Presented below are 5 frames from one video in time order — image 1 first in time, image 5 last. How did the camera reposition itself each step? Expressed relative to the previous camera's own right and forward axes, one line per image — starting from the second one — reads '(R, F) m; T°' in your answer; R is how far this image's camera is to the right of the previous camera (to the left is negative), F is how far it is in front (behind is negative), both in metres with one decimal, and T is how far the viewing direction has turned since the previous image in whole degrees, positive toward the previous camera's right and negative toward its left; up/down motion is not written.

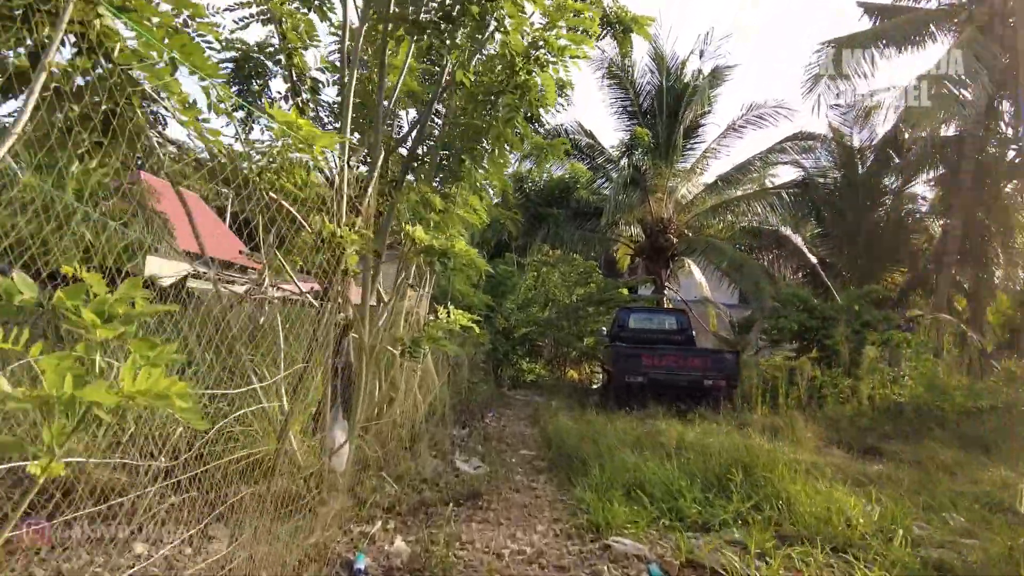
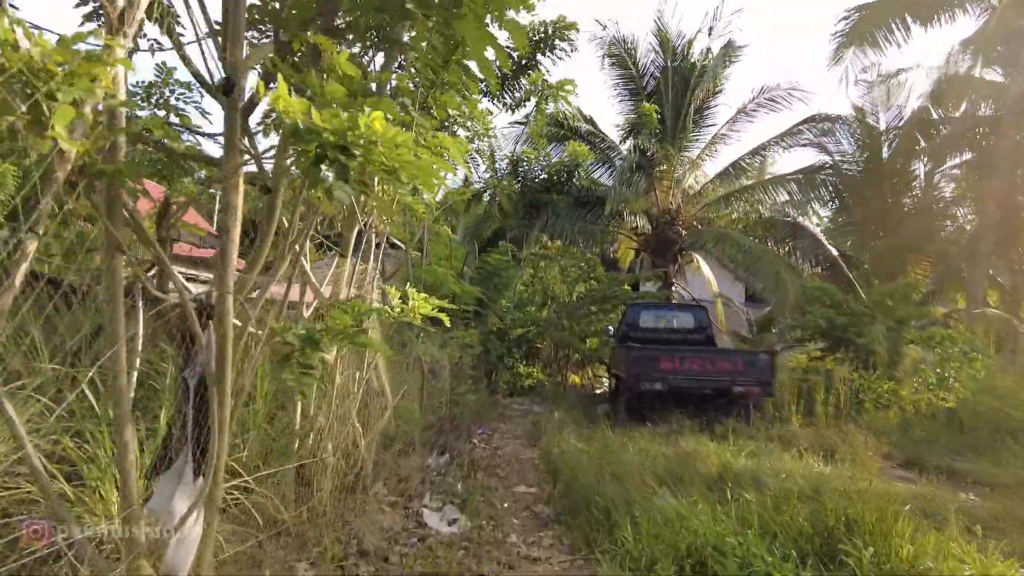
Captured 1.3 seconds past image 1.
(0.0, +1.6) m; 0°
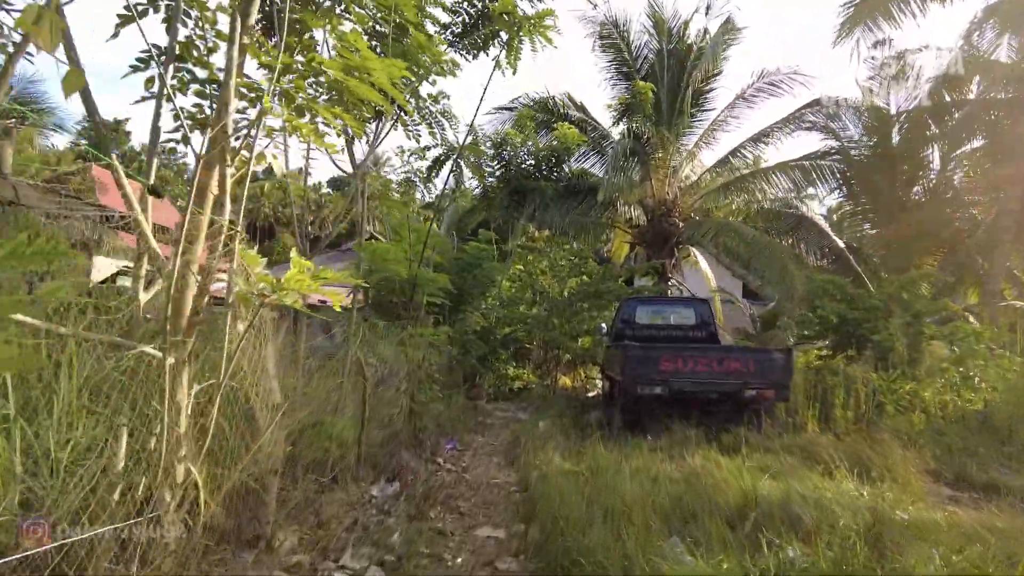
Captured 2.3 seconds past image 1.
(+0.2, +1.1) m; +1°
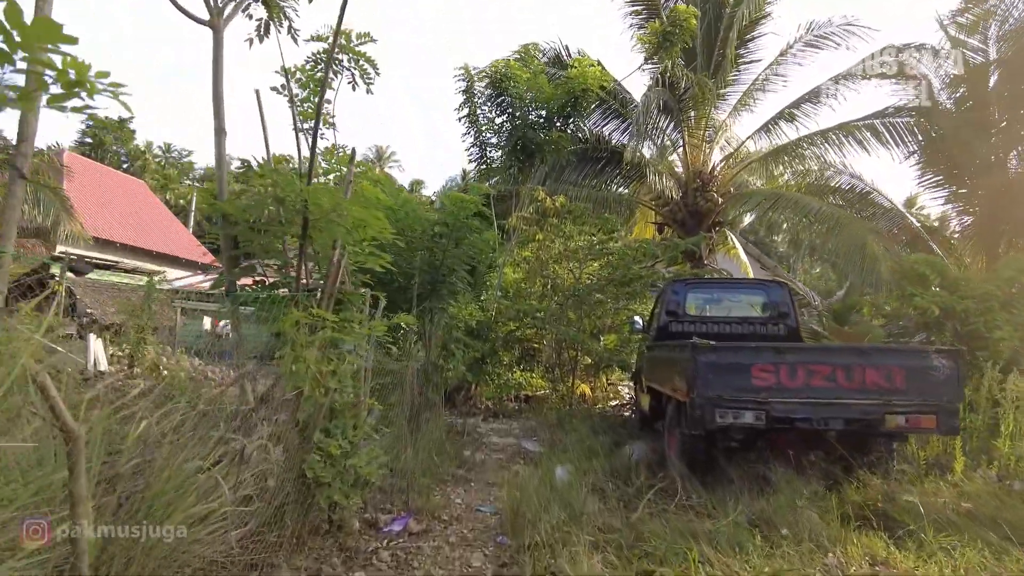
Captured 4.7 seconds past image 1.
(+0.1, +2.7) m; -1°
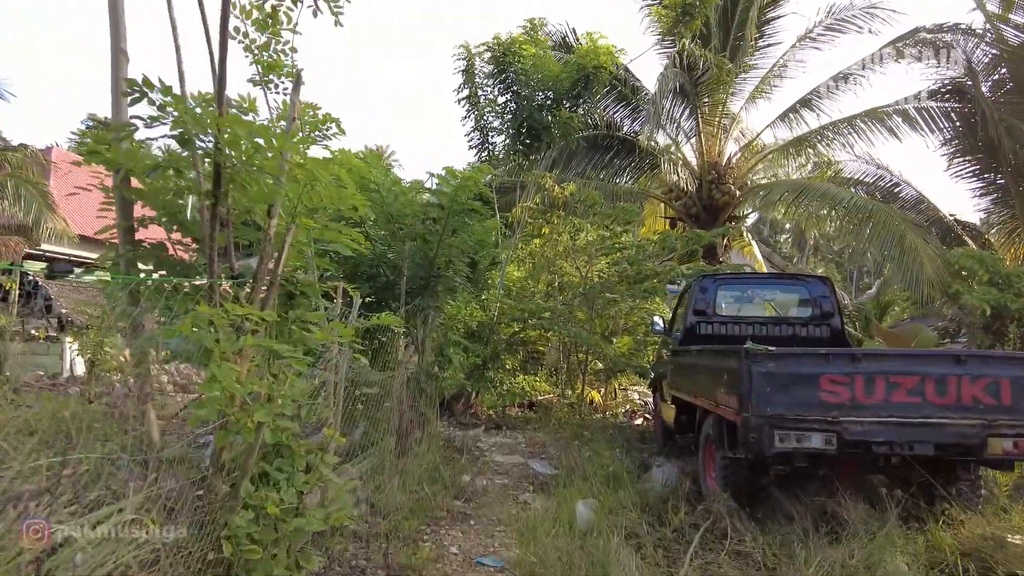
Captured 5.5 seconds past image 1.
(0.0, +0.9) m; 0°
